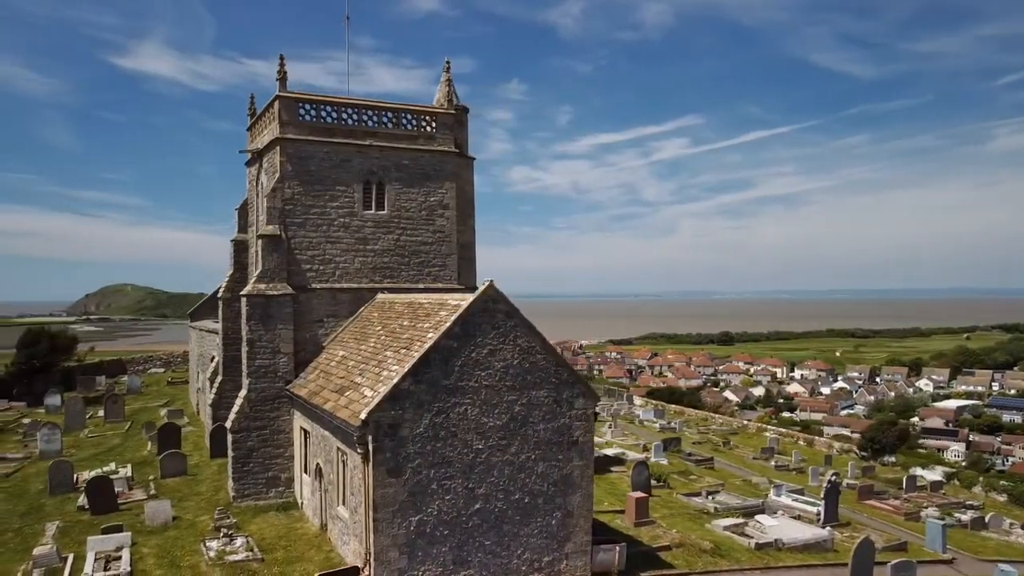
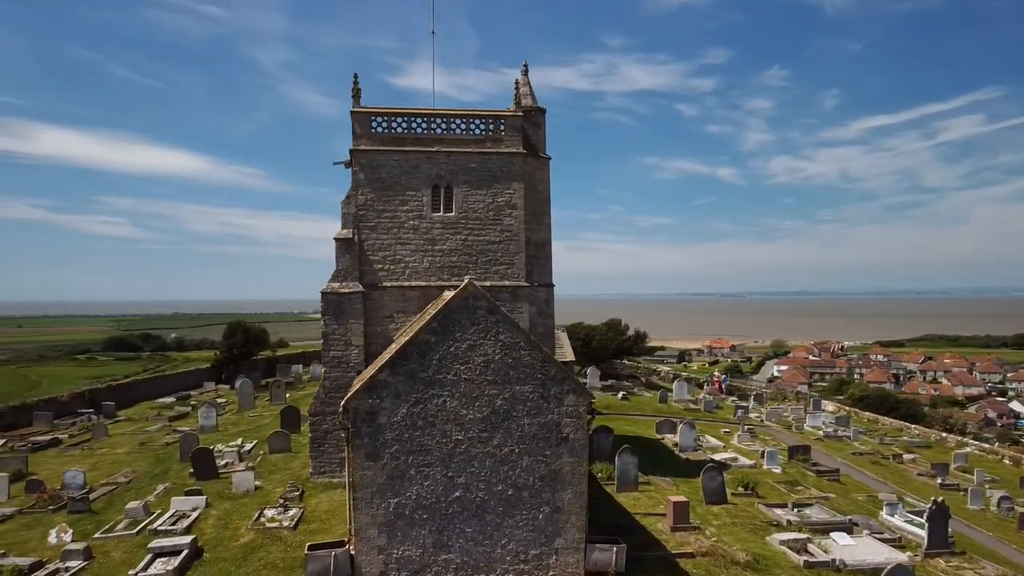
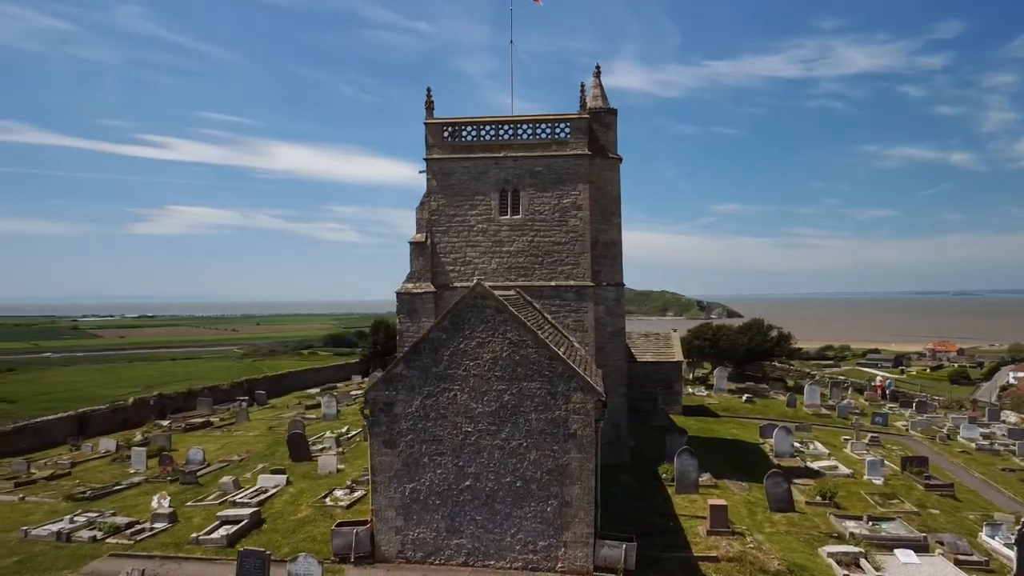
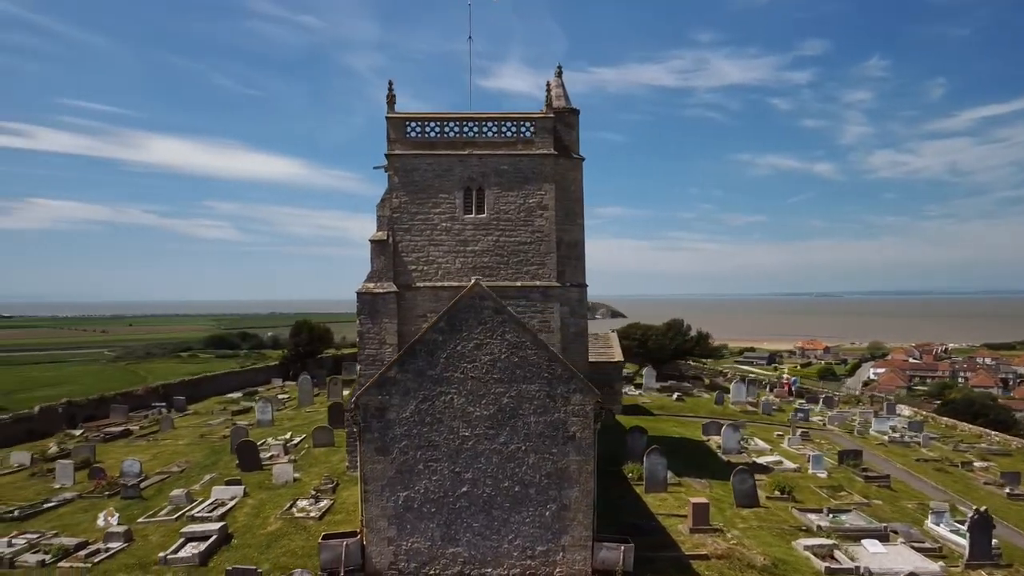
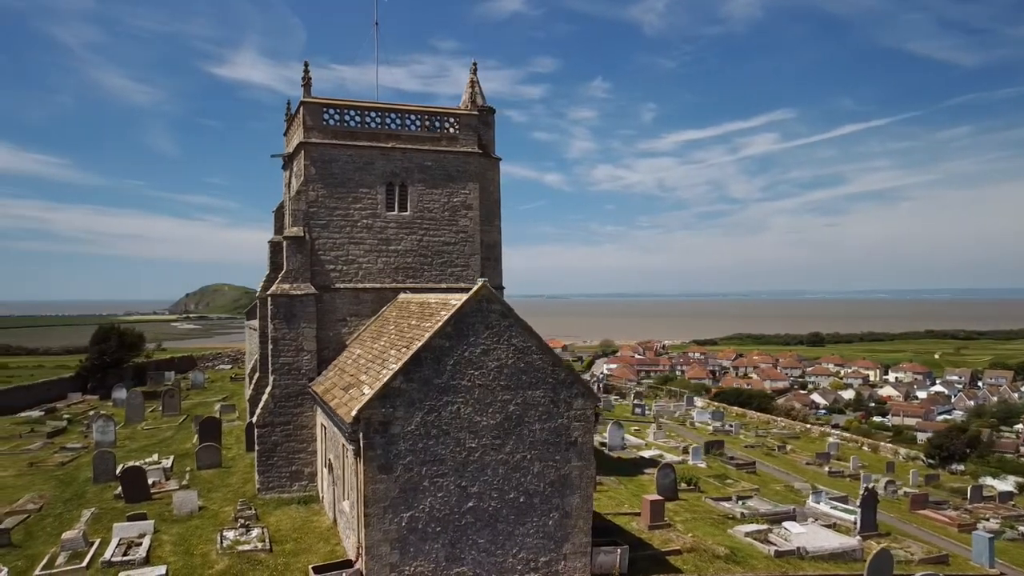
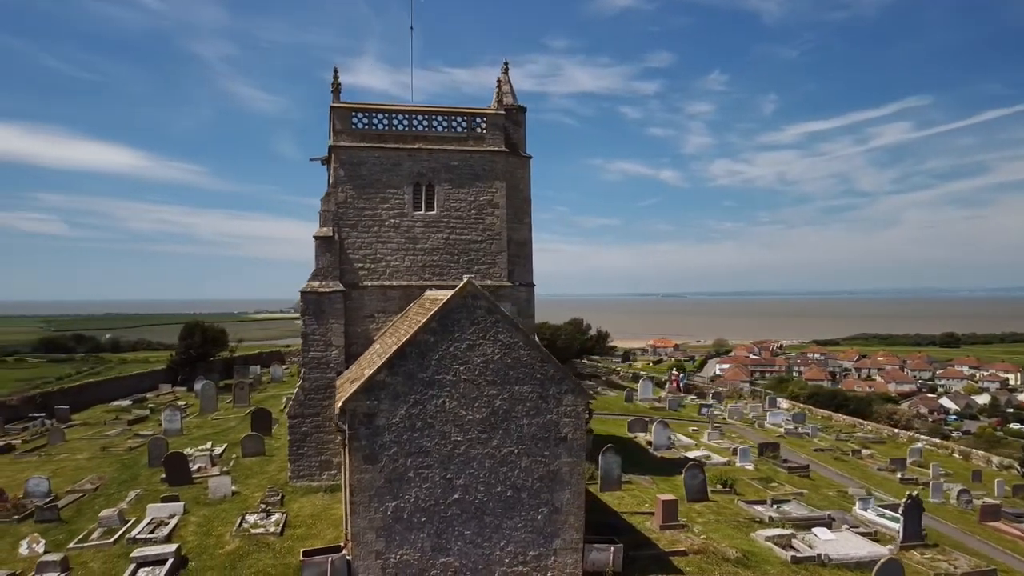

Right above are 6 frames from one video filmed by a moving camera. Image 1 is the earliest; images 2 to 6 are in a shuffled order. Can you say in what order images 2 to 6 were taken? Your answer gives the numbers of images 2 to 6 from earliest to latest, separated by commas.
5, 6, 2, 4, 3
